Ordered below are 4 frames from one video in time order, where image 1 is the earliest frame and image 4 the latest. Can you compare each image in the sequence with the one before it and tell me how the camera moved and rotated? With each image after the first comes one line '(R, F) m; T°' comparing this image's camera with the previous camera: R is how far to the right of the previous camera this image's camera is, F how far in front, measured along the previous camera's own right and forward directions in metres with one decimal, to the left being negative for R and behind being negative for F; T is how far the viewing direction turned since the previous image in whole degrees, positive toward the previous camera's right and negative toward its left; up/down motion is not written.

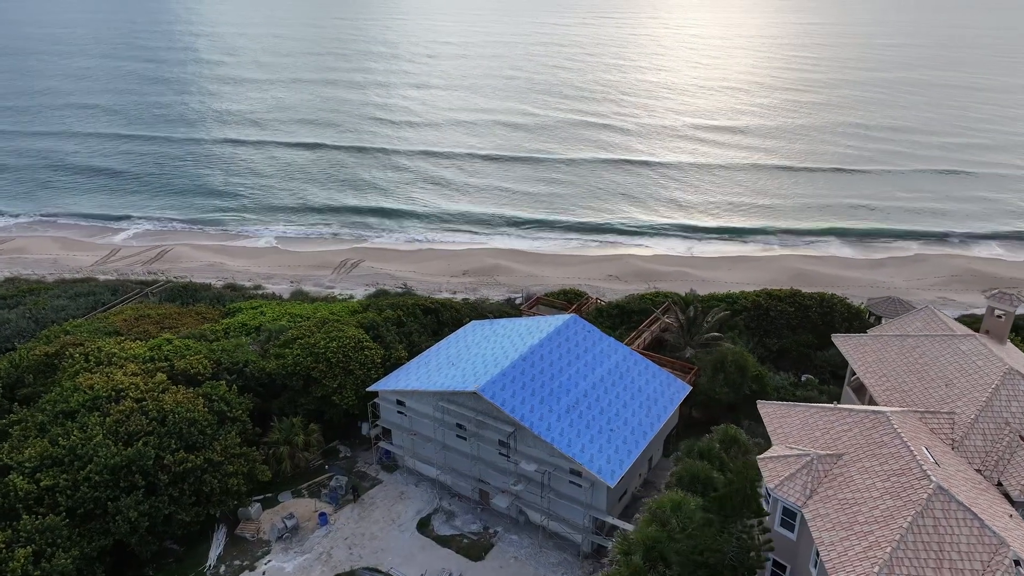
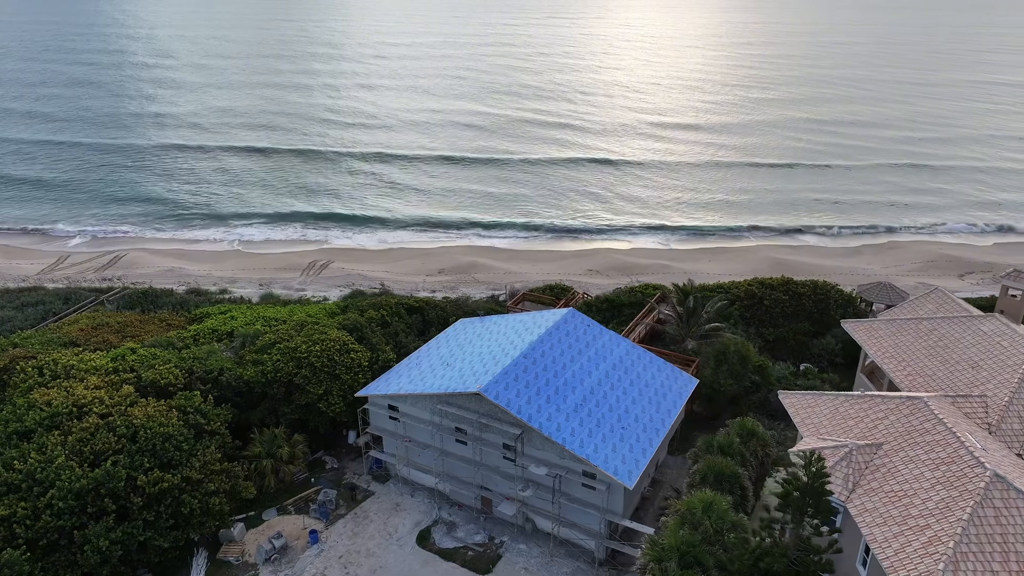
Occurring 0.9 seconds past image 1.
(-1.6, +1.7) m; +4°
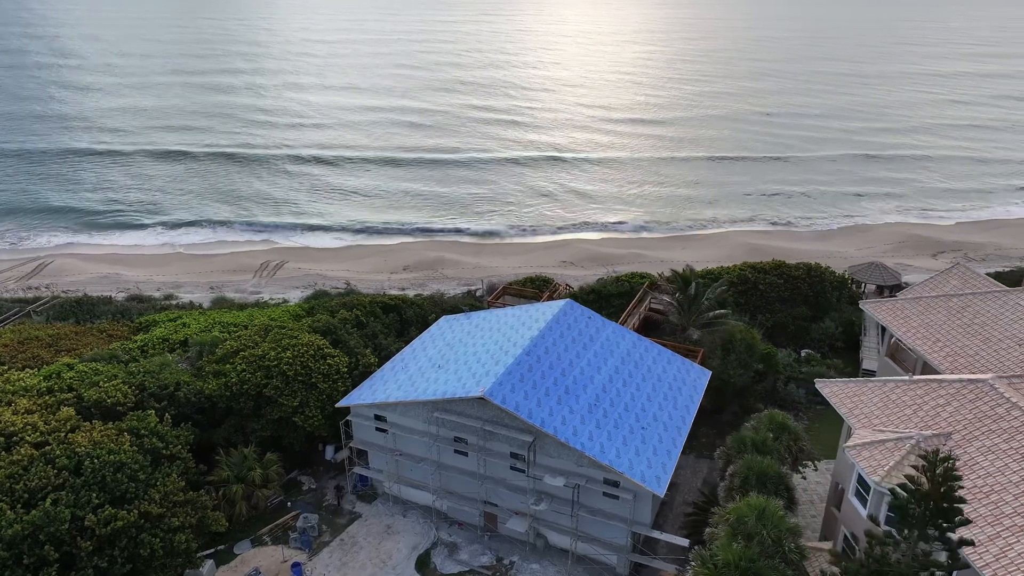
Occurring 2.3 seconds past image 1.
(-1.9, +2.7) m; +5°
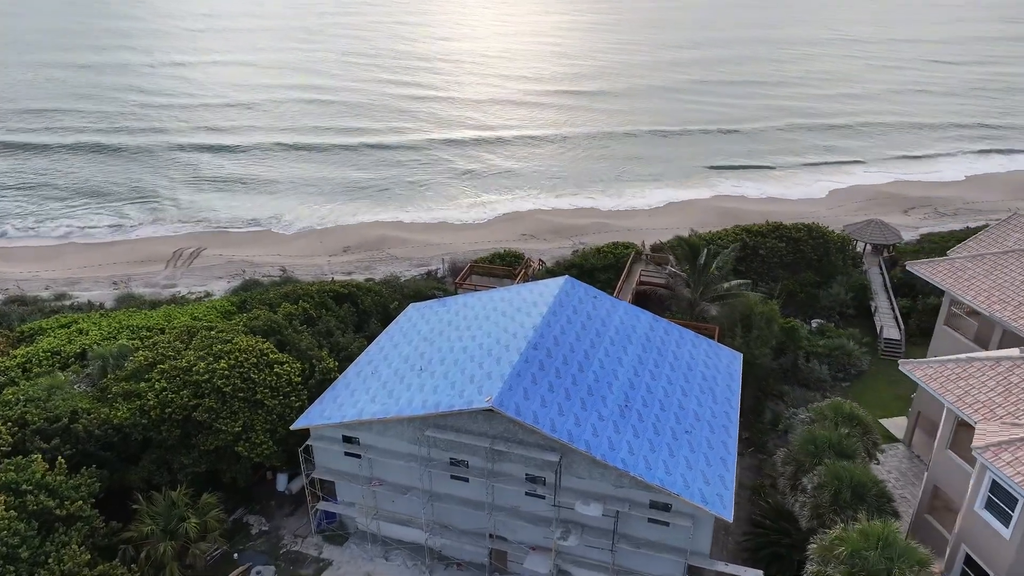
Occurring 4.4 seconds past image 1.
(-2.1, +5.0) m; +6°
